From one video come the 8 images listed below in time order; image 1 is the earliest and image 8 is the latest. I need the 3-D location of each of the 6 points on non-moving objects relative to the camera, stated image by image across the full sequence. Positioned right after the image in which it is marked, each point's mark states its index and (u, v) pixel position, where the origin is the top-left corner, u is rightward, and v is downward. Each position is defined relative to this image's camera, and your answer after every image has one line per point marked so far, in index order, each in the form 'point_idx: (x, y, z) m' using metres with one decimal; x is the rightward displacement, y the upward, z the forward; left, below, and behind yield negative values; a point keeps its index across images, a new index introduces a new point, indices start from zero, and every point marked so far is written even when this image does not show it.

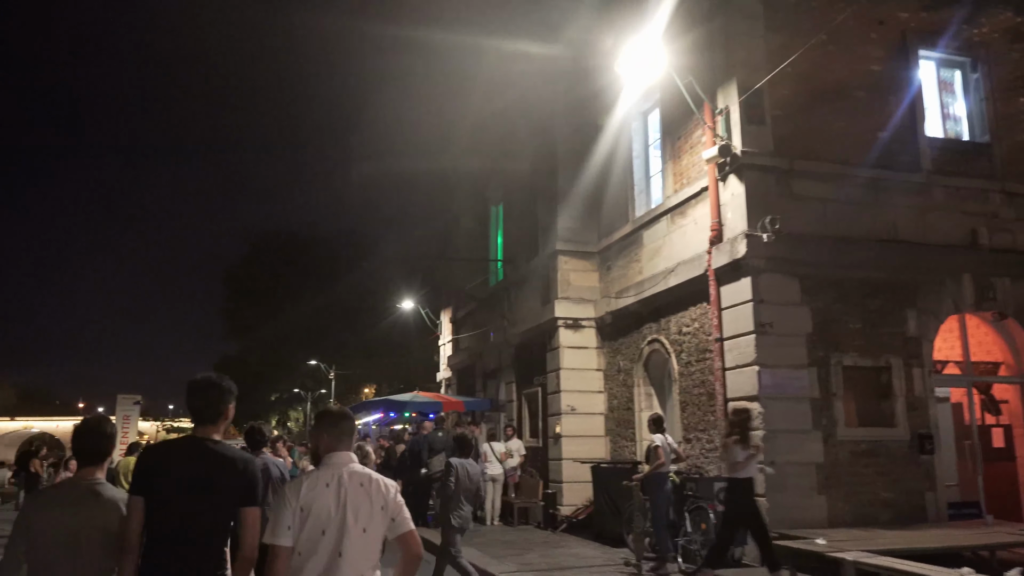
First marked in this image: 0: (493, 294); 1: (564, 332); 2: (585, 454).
0: (-0.4, -0.1, +18.6) m
1: (+0.9, -0.8, +14.4) m
2: (+1.2, -2.8, +14.1) m
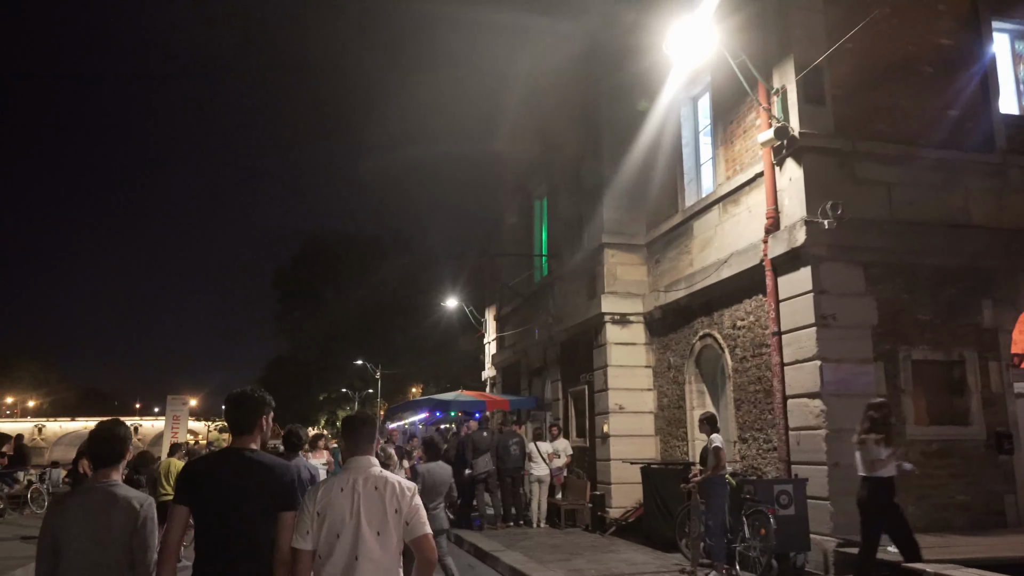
0: (+0.6, 0.0, +18.2) m
1: (+1.7, -0.7, +13.9) m
2: (+2.0, -2.7, +13.5) m
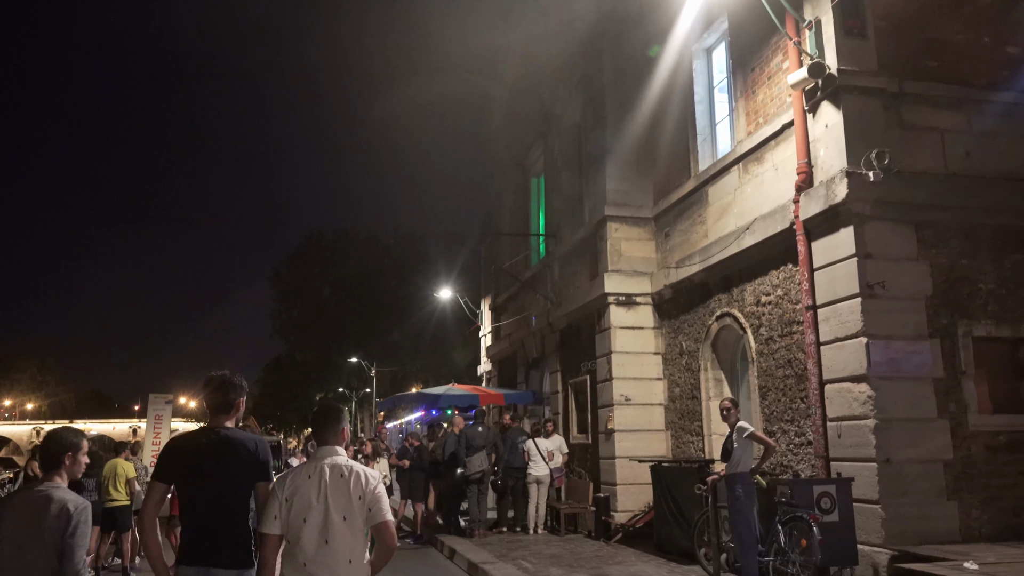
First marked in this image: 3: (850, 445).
0: (+0.4, +0.3, +16.7) m
1: (+1.6, -0.3, +12.4) m
2: (+1.9, -2.4, +12.0) m
3: (+3.2, -1.5, +7.8) m
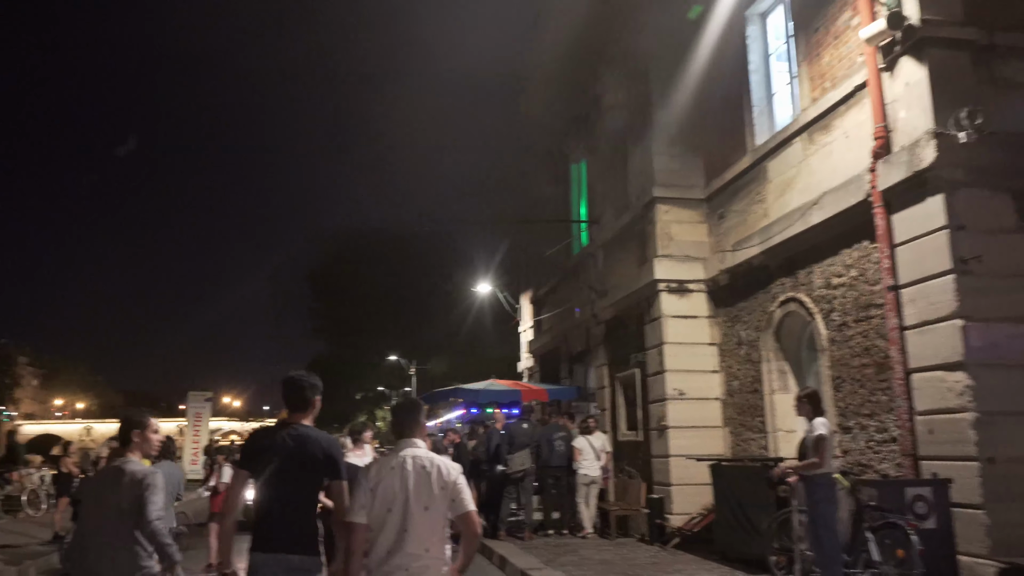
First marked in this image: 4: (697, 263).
0: (+1.2, +0.5, +15.9) m
1: (+2.2, -0.2, +11.6) m
2: (+2.5, -2.2, +11.2) m
3: (+3.6, -1.3, +6.9) m
4: (+2.6, +0.4, +11.7) m
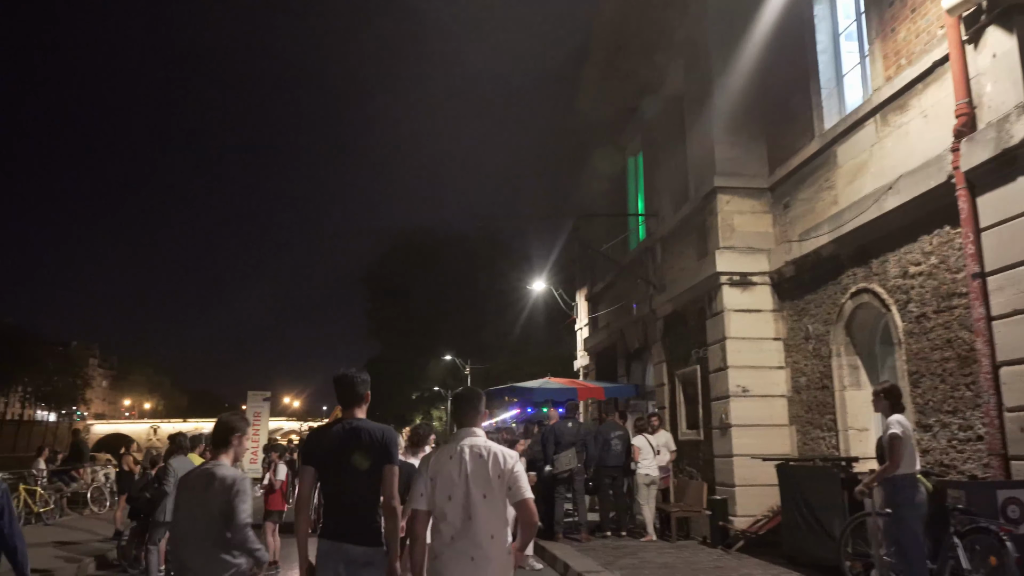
0: (+2.3, +0.6, +15.5) m
1: (+2.9, -0.1, +11.1) m
2: (+3.2, -2.1, +10.7) m
3: (+4.0, -1.2, +6.4) m
4: (+3.3, +0.5, +11.2) m
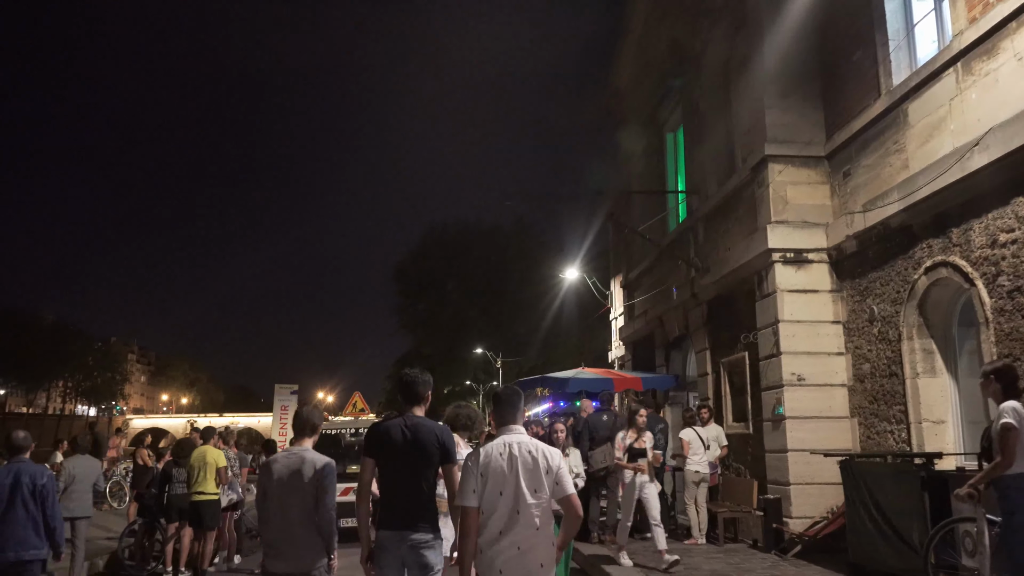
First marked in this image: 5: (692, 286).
0: (+2.8, +0.8, +14.5) m
1: (+3.3, +0.2, +10.1) m
2: (+3.6, -1.8, +9.7) m
3: (+4.2, -0.9, +5.3) m
4: (+3.7, +0.7, +10.2) m
5: (+2.9, 0.0, +13.3) m
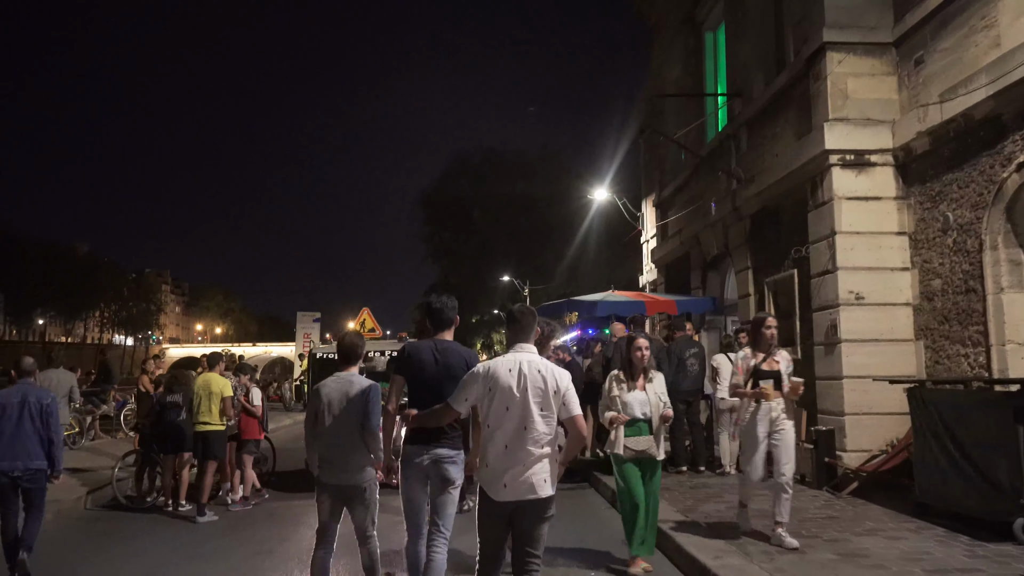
0: (+3.2, +2.2, +13.2) m
1: (+3.5, +1.2, +8.9) m
2: (+3.8, -0.8, +8.6) m
3: (+4.3, -0.3, +4.2) m
4: (+3.9, +1.7, +8.9) m
5: (+3.2, +1.3, +12.1) m
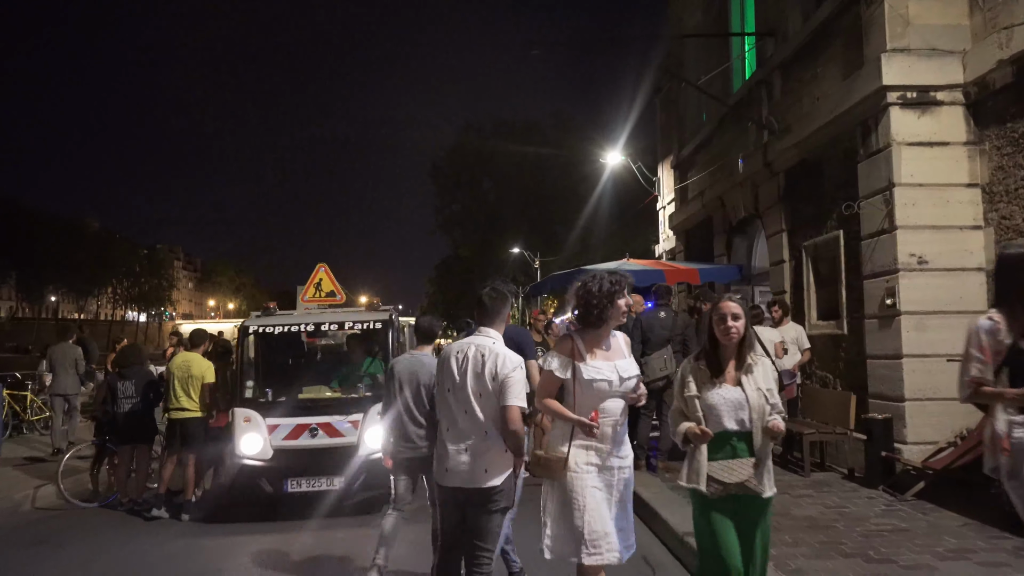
0: (+3.2, +2.7, +11.8) m
1: (+3.5, +1.5, +7.4) m
2: (+3.8, -0.5, +7.2) m
3: (+4.2, -0.1, +2.8) m
4: (+3.9, +2.1, +7.5) m
5: (+3.2, +1.7, +10.6) m
